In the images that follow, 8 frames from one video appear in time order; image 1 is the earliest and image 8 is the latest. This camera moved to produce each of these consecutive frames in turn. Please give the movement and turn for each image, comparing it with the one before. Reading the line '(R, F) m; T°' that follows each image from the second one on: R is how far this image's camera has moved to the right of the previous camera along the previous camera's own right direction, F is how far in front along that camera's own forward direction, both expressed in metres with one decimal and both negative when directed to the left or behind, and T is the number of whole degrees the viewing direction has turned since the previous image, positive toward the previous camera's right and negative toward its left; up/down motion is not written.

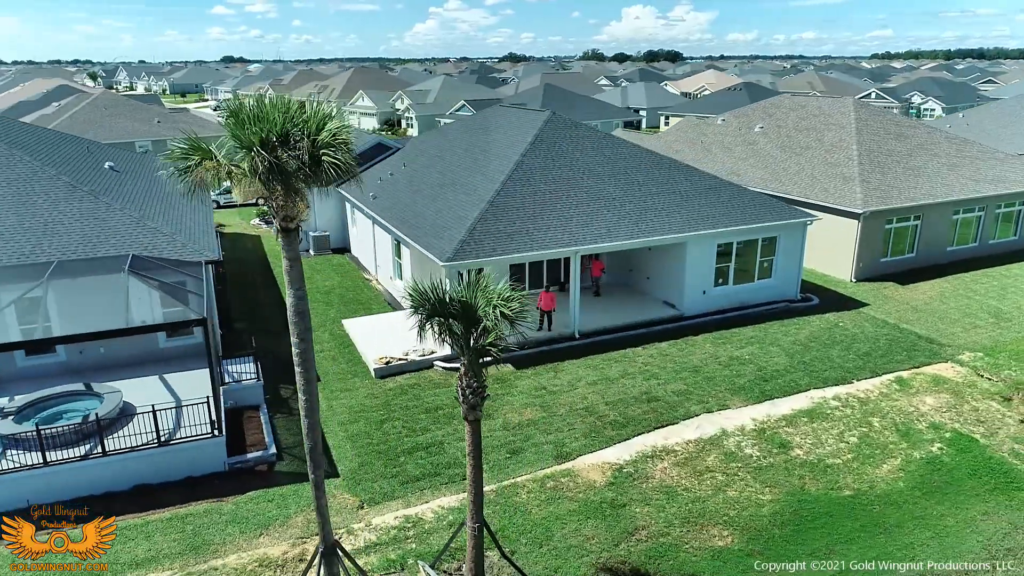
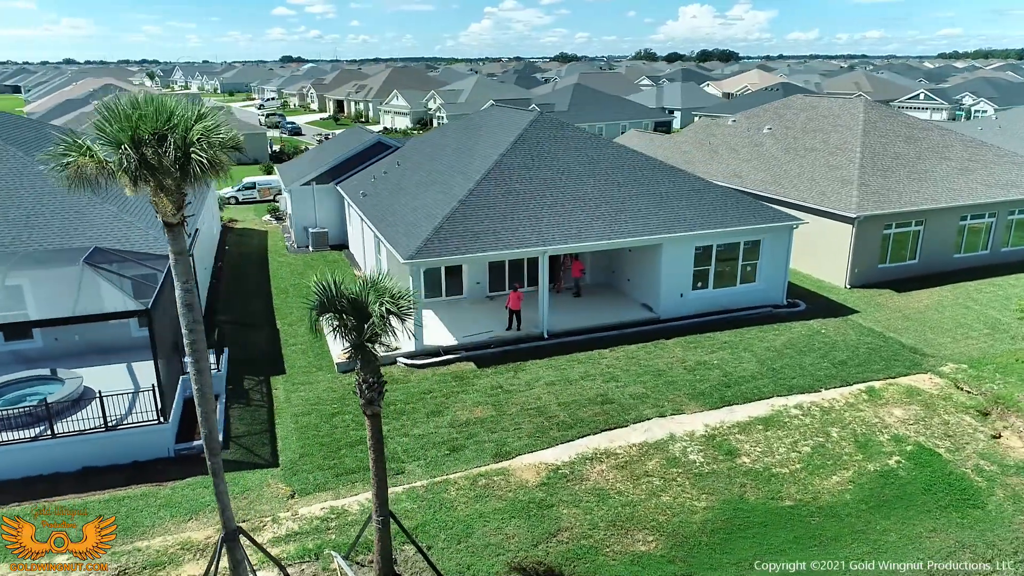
(+1.9, 0.0) m; -4°
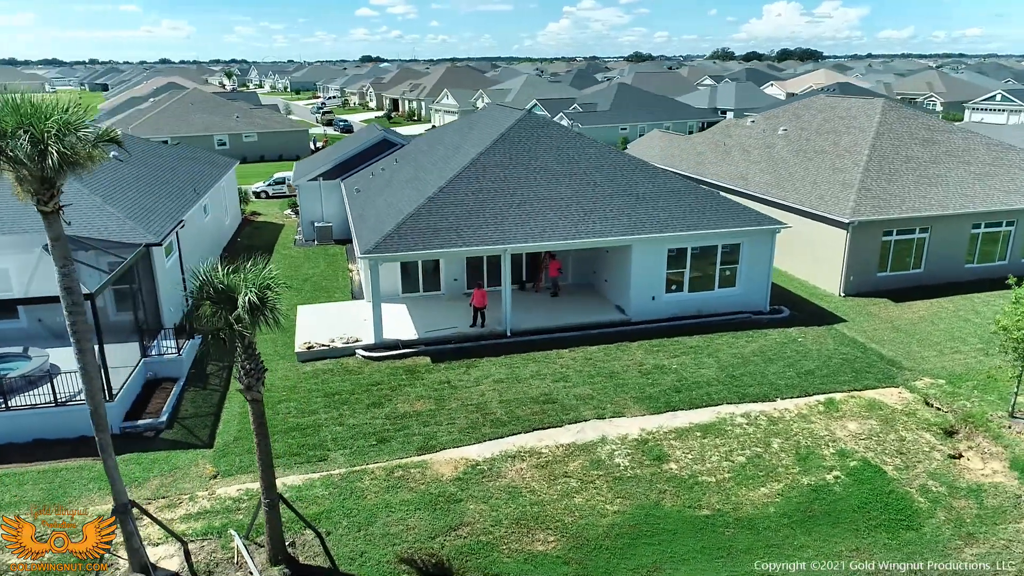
(+2.6, 0.0) m; -6°
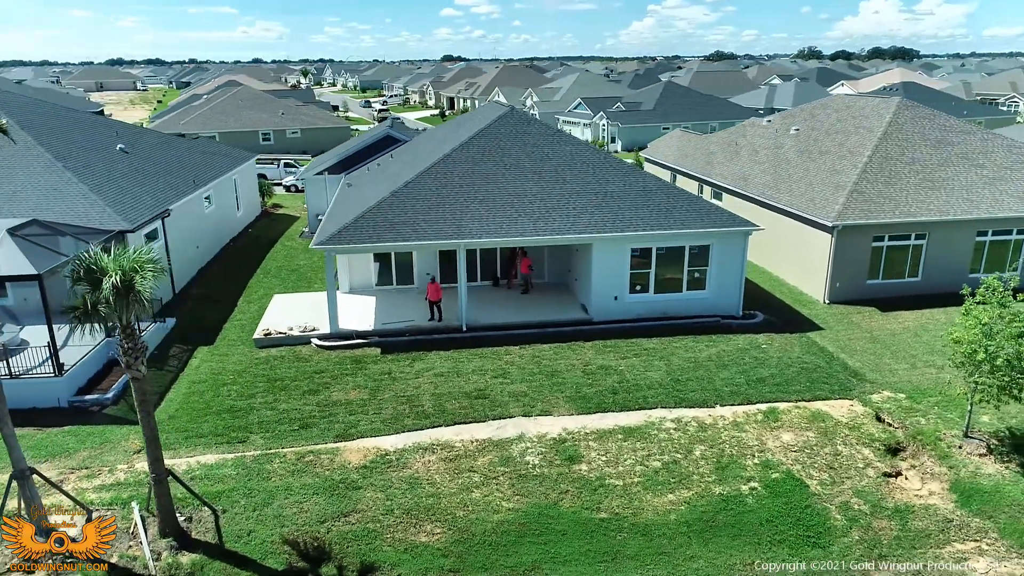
(+2.8, +0.1) m; -6°
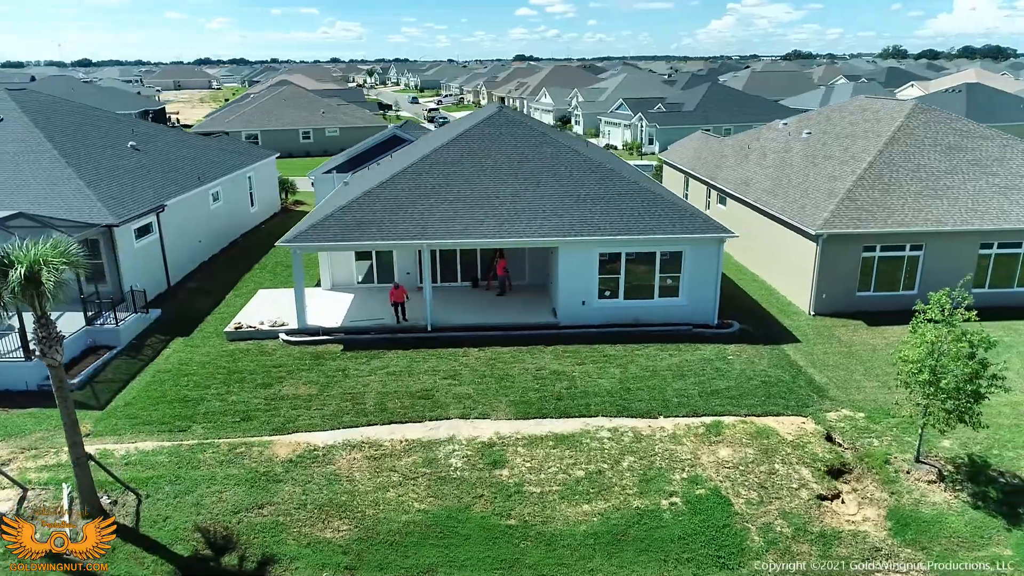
(+2.5, +0.2) m; -5°
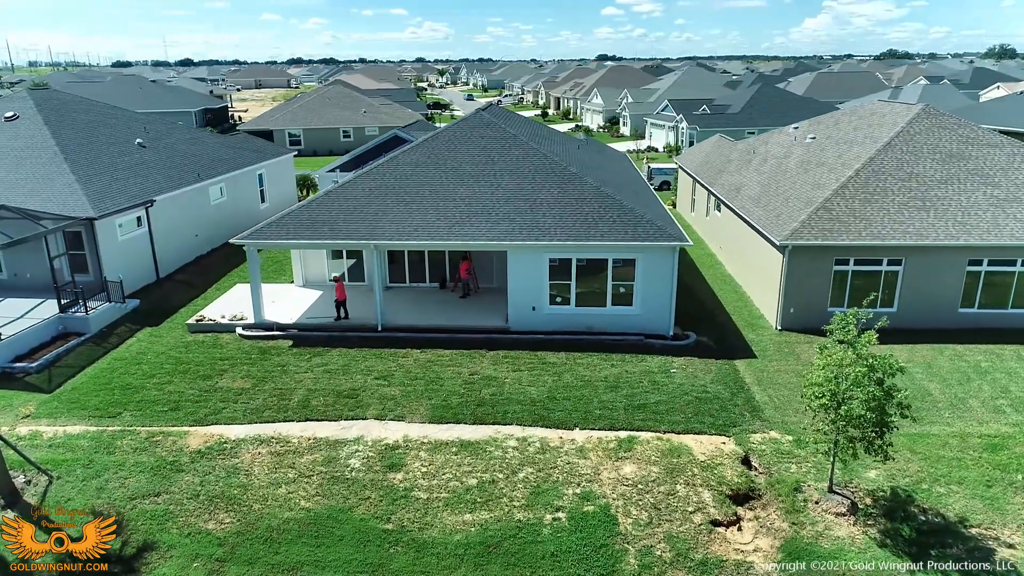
(+3.1, +0.3) m; -6°
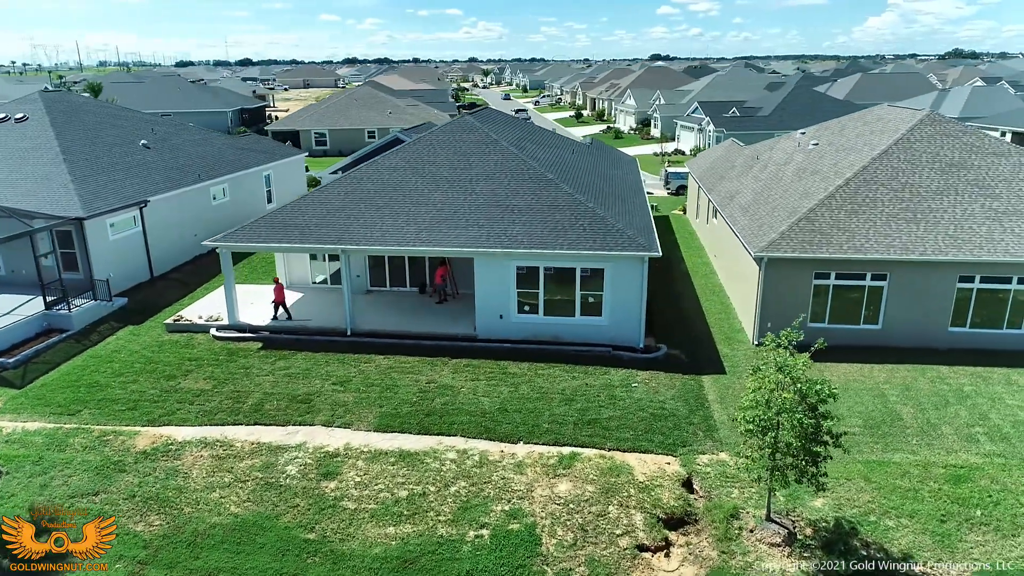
(+1.9, +0.3) m; -4°
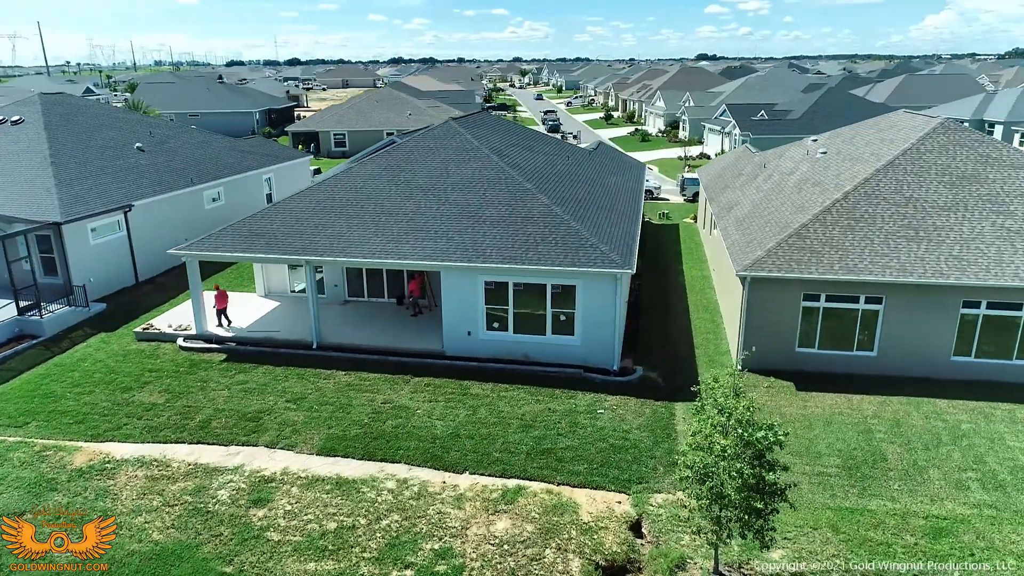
(+1.6, +0.9) m; -3°
